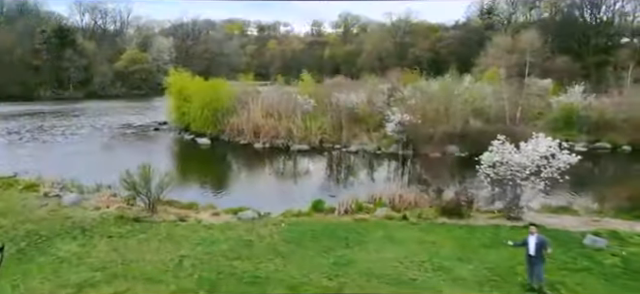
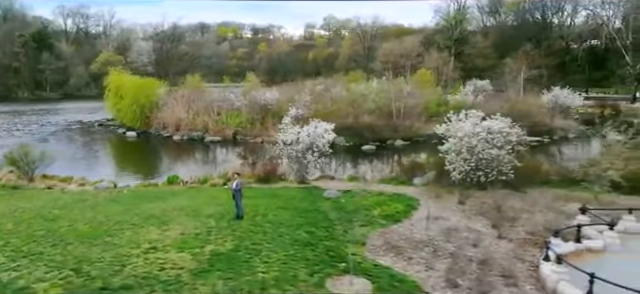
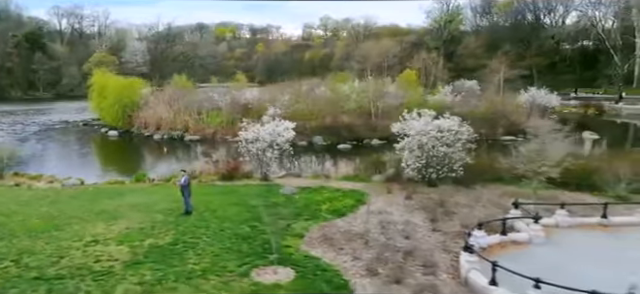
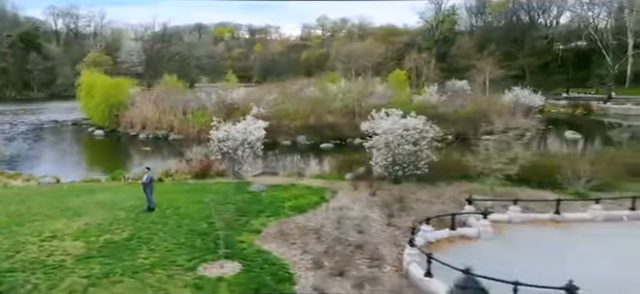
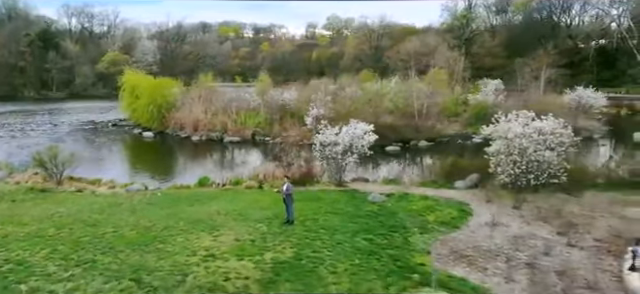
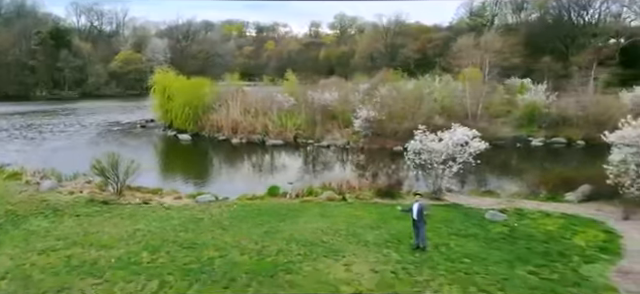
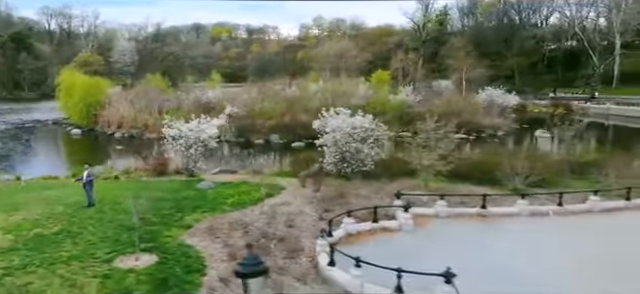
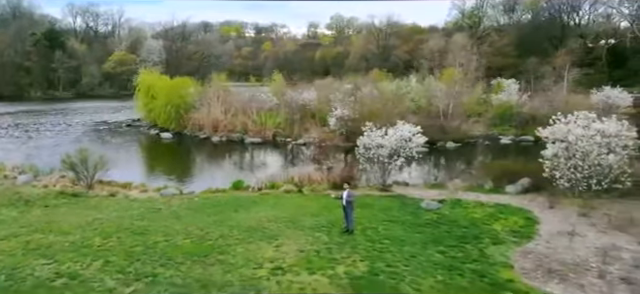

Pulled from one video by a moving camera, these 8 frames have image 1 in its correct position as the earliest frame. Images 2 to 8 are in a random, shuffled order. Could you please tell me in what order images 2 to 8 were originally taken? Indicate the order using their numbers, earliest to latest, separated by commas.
6, 8, 5, 2, 3, 4, 7
